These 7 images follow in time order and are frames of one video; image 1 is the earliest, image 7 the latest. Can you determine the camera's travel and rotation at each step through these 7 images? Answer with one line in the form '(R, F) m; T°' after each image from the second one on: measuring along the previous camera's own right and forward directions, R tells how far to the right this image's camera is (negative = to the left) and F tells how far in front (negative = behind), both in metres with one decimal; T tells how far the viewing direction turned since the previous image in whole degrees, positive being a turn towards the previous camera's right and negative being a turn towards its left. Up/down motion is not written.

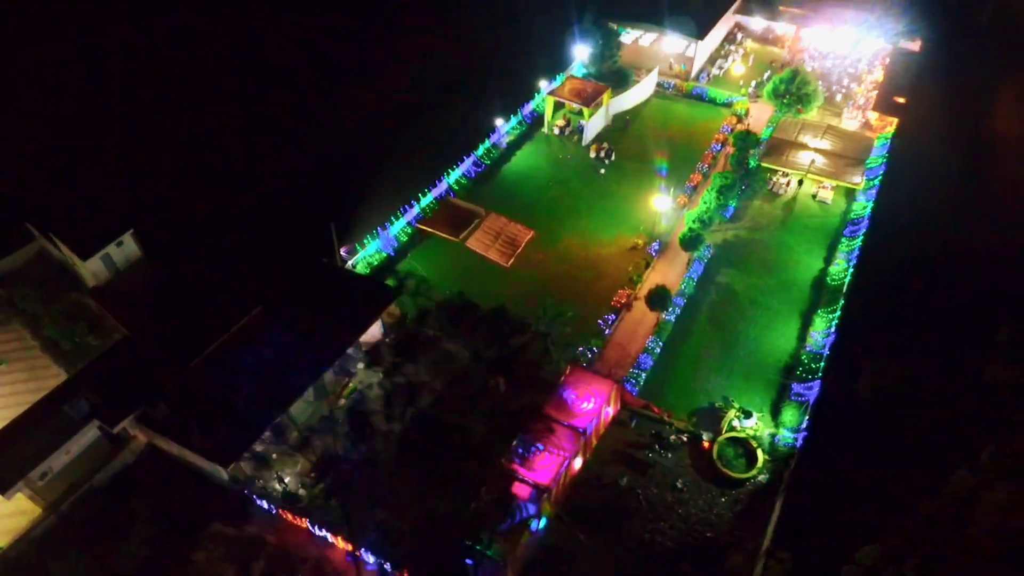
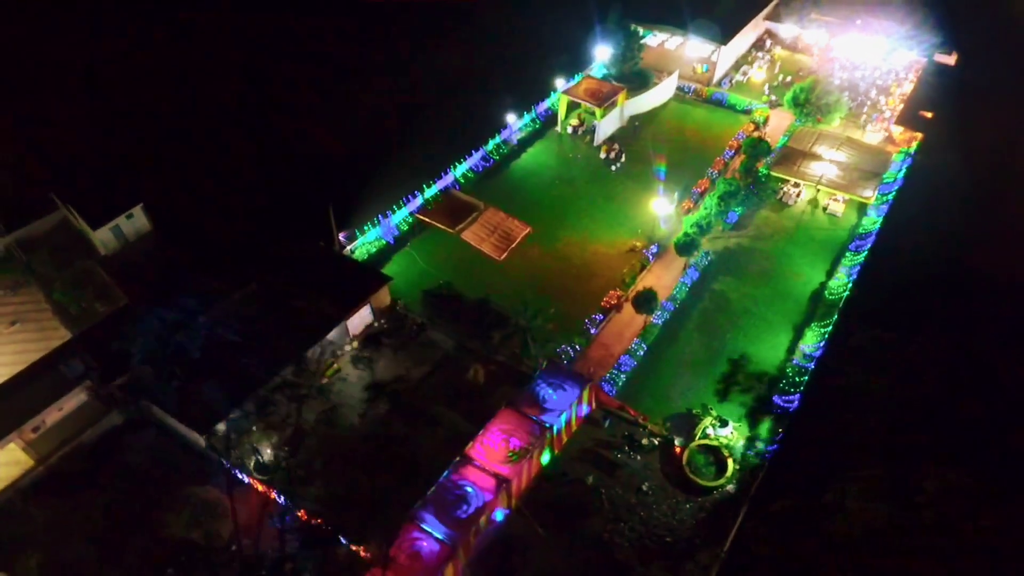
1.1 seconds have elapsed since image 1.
(+1.6, -0.1) m; -3°
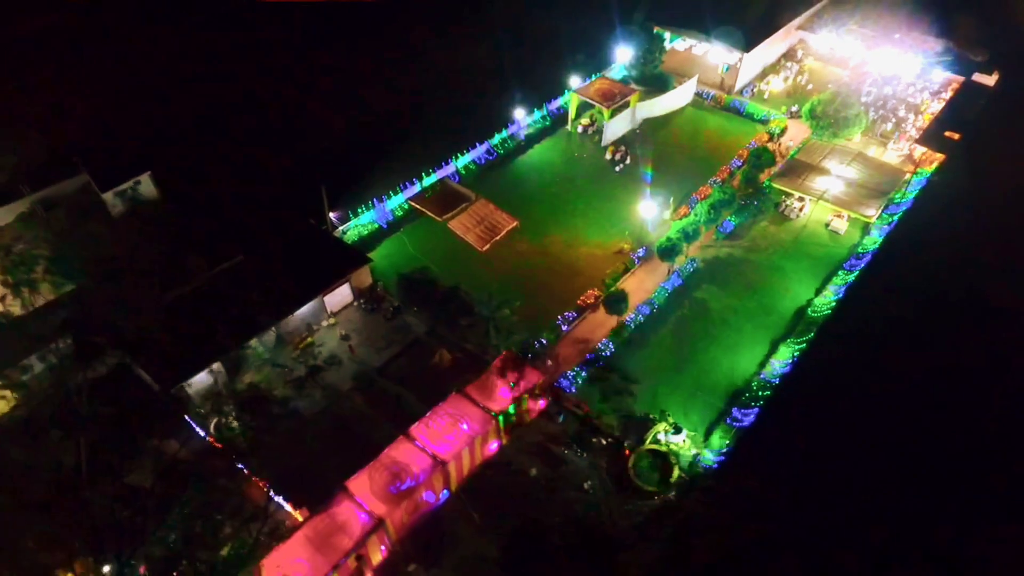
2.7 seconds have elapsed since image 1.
(+2.4, -0.1) m; -4°
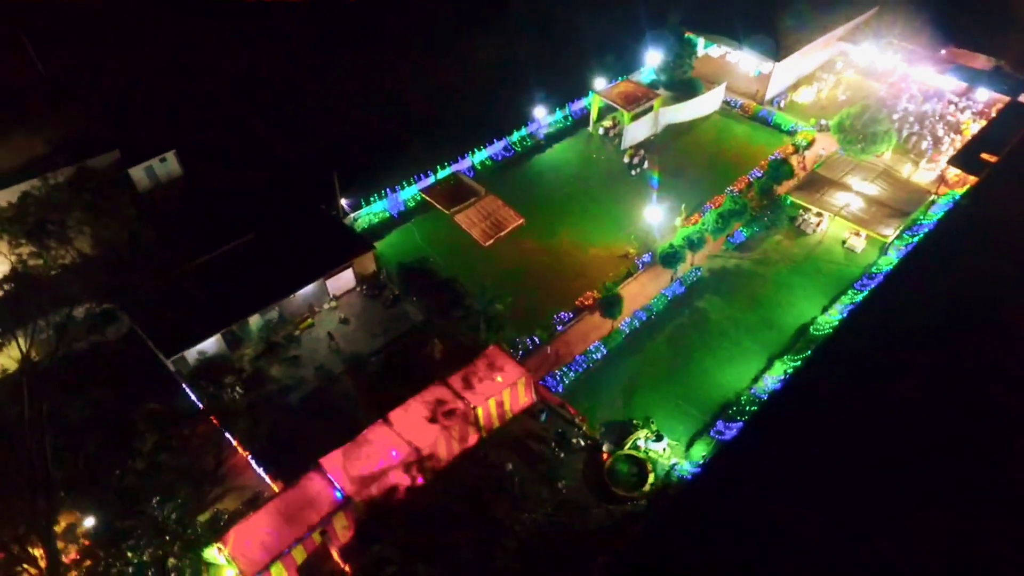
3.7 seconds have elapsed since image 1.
(+1.4, -0.1) m; -4°
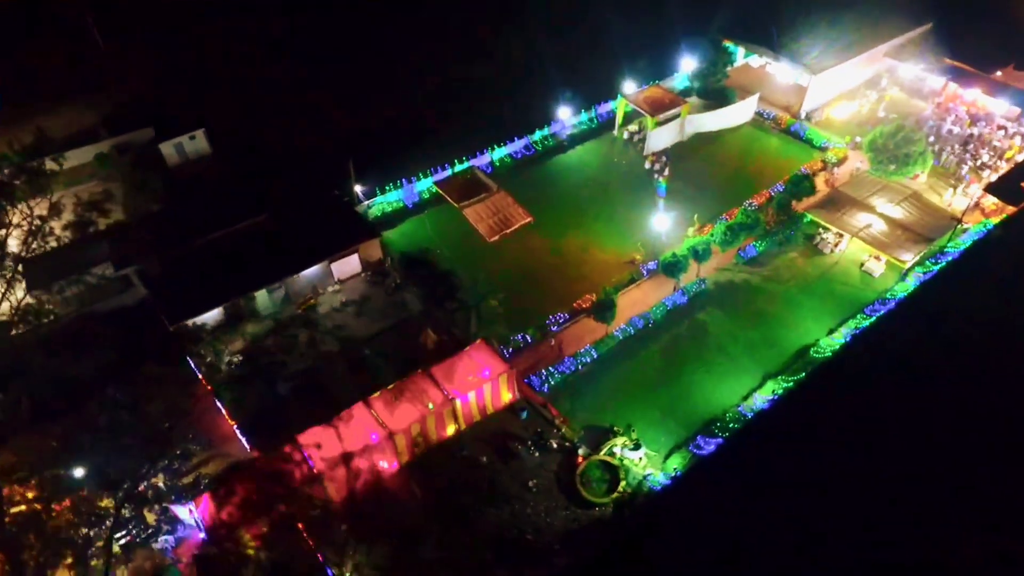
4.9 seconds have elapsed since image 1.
(+1.6, 0.0) m; -4°
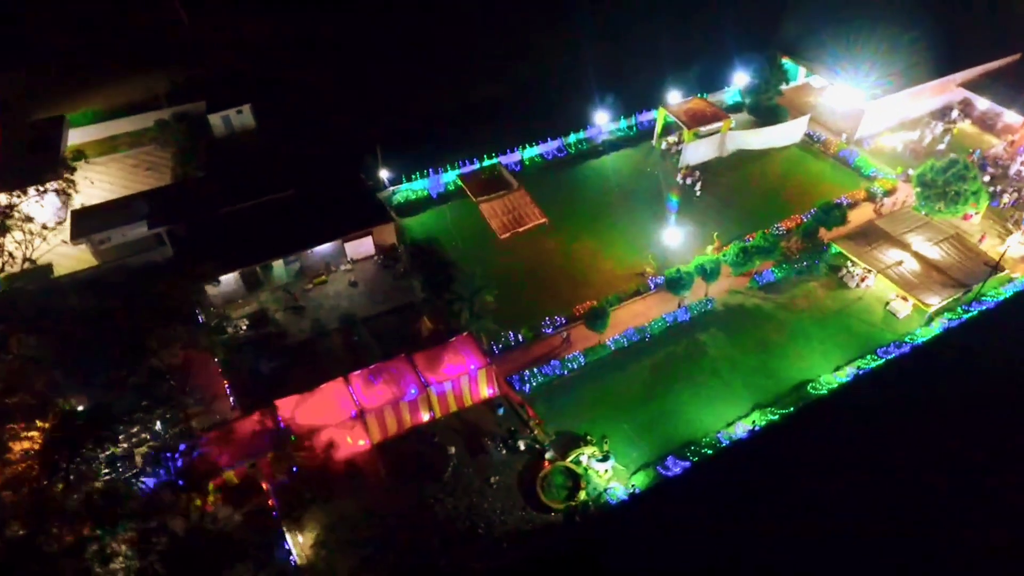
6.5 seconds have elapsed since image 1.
(+2.3, 0.0) m; -6°
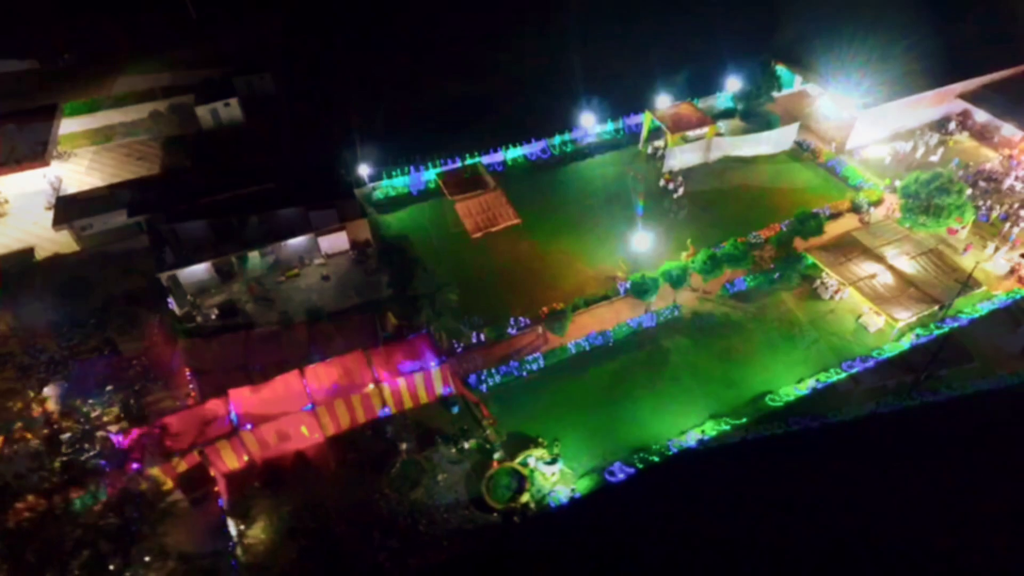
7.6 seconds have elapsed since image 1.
(+1.8, 0.0) m; -2°
